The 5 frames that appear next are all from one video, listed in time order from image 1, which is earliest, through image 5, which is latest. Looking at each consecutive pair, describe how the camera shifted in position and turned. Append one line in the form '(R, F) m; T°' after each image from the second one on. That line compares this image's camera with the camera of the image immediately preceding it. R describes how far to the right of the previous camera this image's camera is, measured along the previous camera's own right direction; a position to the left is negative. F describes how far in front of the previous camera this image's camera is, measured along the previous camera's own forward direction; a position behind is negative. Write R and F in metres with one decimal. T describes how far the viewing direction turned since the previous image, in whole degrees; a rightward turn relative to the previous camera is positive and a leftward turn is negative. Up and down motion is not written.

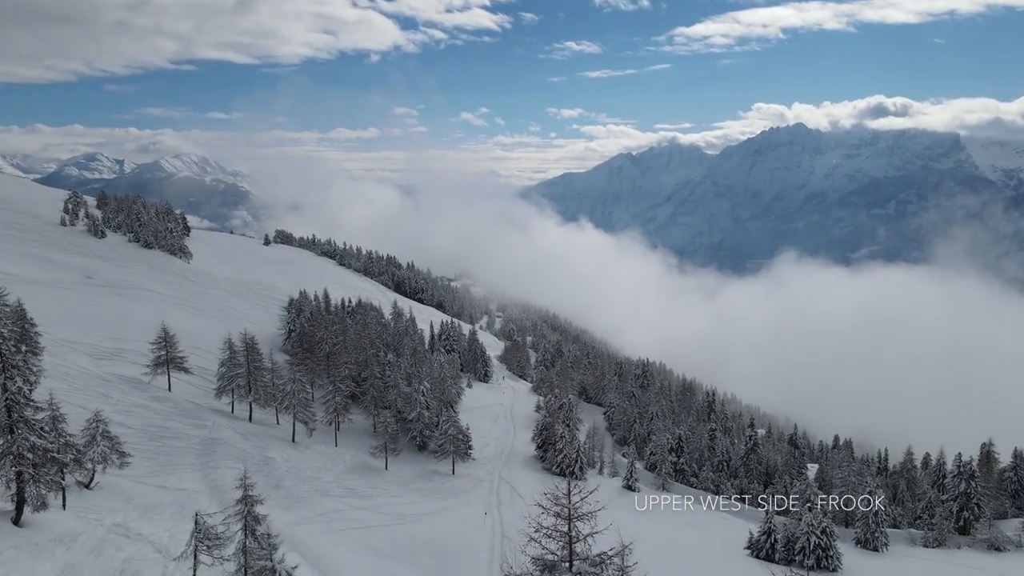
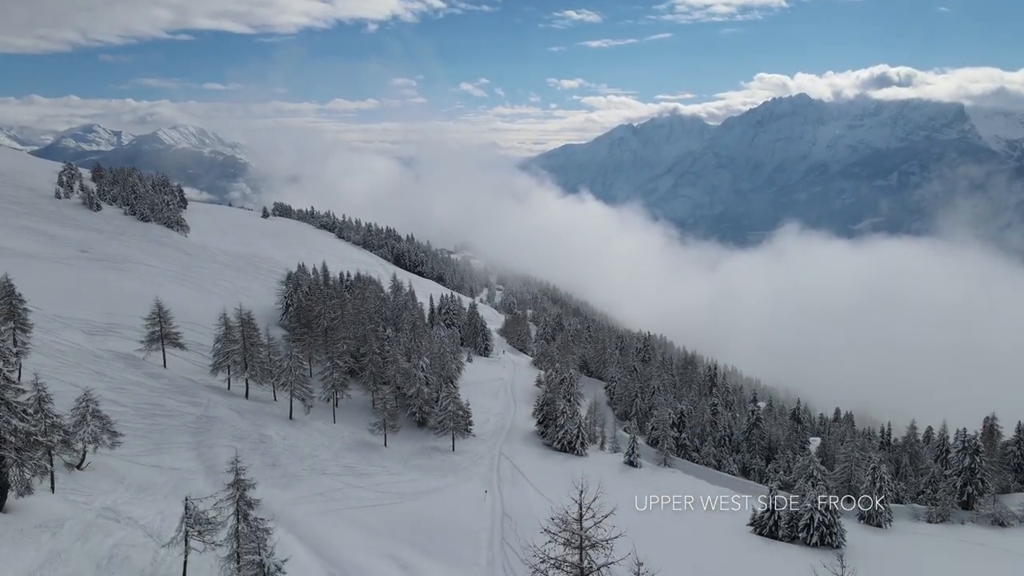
(0.0, +1.8) m; 0°
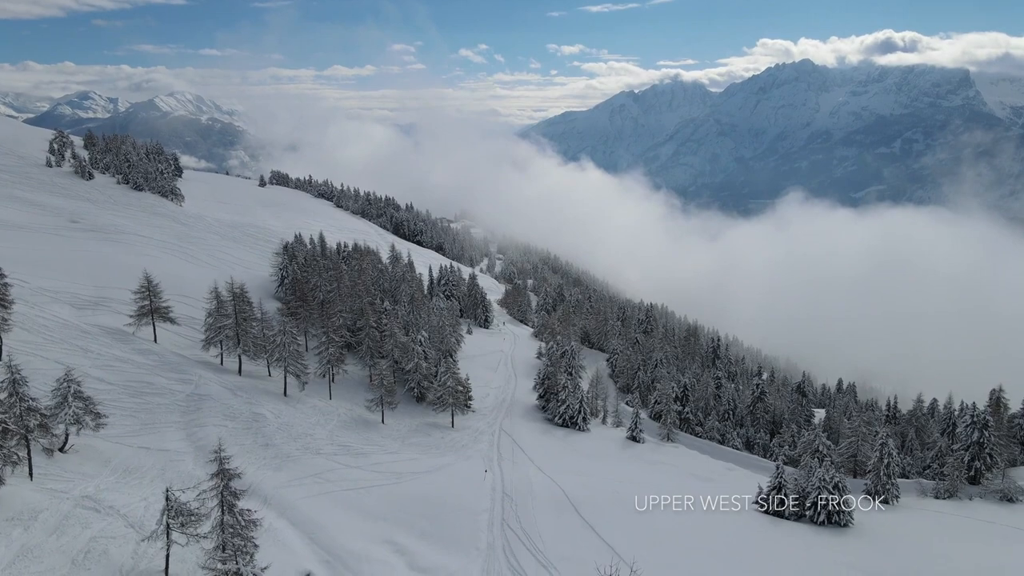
(0.0, +2.5) m; 0°
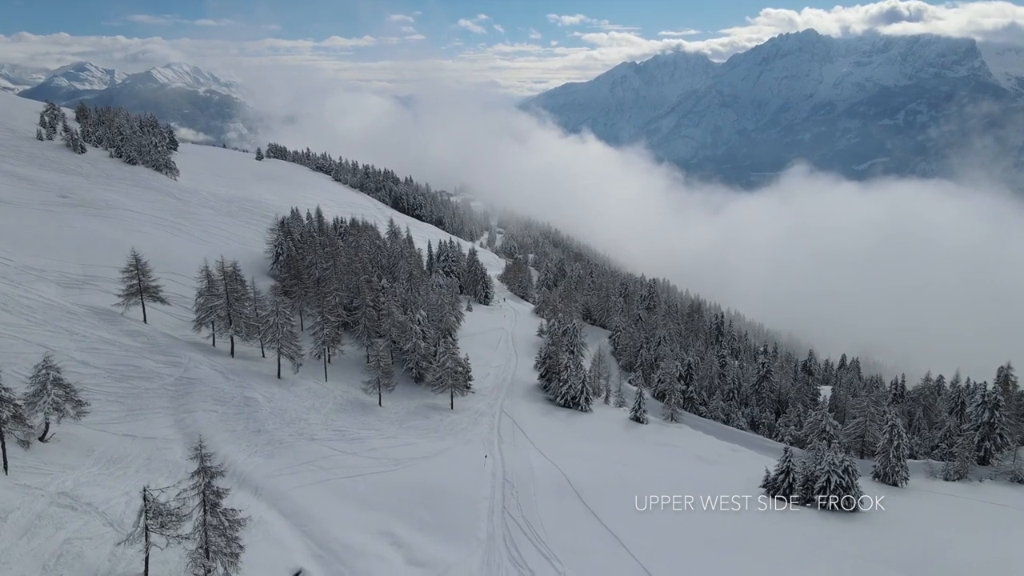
(0.0, +2.3) m; 0°
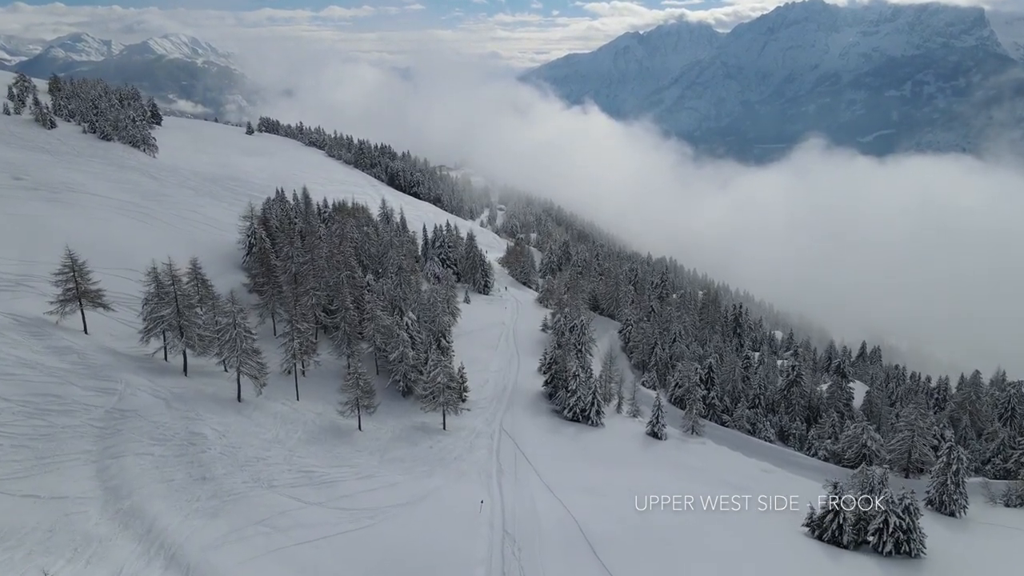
(0.0, +9.1) m; 0°
